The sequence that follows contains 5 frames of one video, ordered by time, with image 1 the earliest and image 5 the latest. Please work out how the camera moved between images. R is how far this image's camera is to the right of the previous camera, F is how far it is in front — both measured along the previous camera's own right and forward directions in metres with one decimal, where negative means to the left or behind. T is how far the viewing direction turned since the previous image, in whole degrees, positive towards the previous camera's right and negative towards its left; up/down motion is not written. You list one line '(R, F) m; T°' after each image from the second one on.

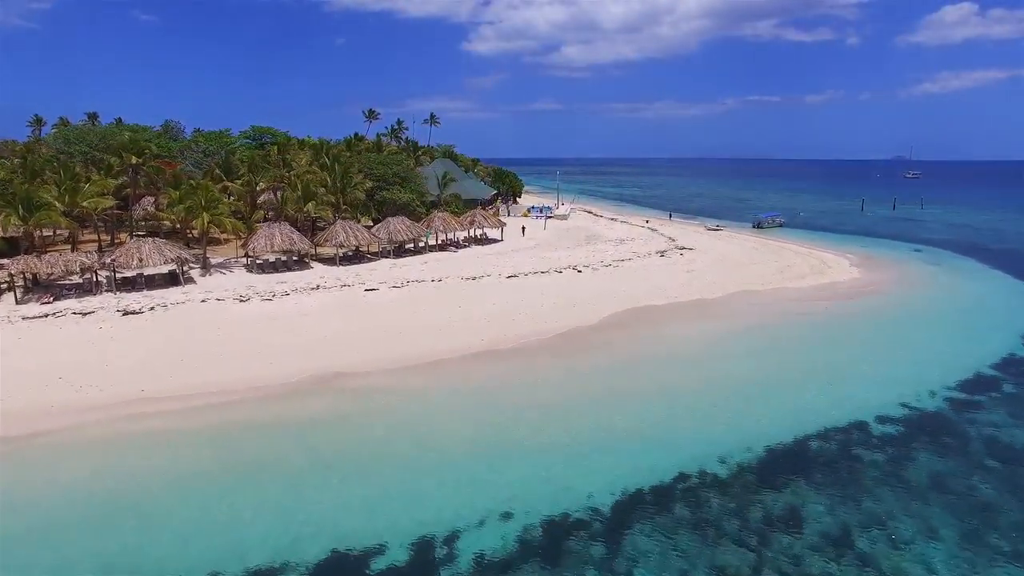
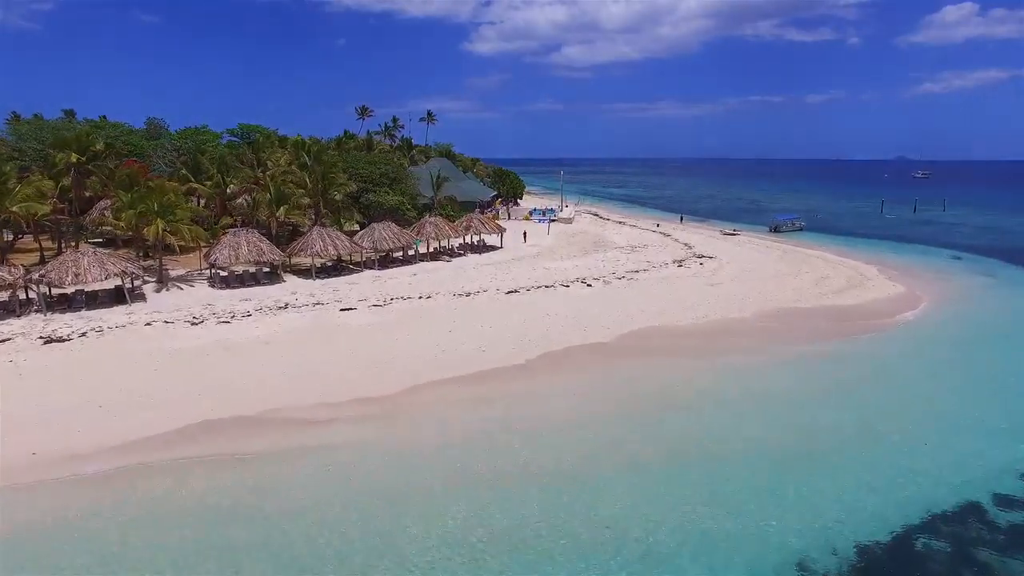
(0.0, +3.5) m; 0°
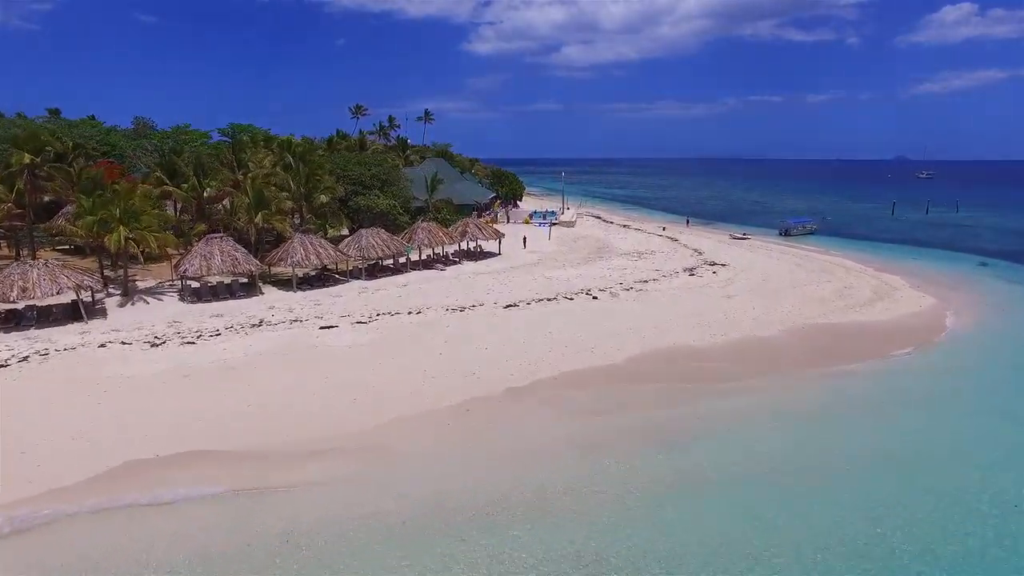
(0.0, +2.1) m; 0°
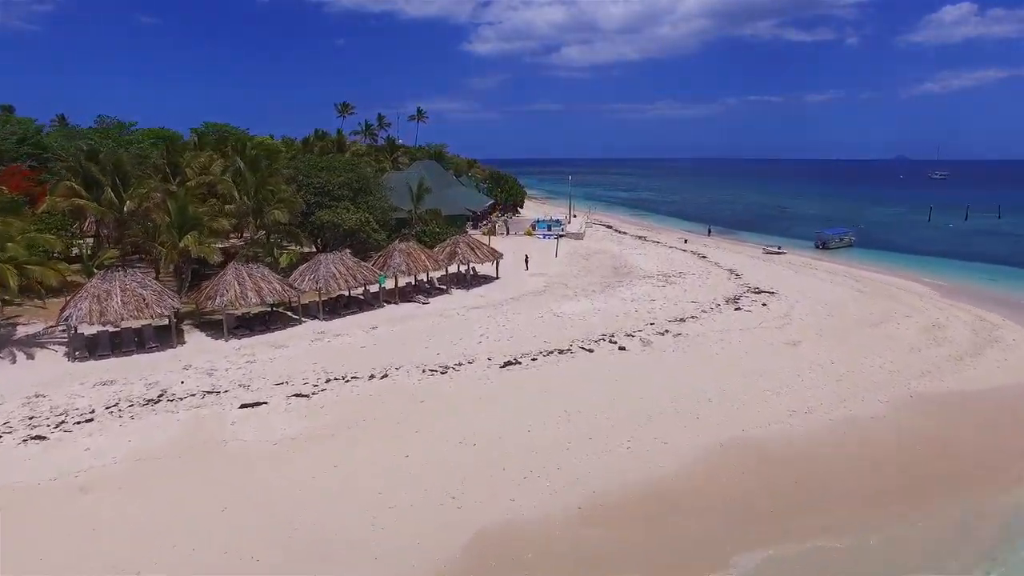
(0.0, +5.7) m; 0°
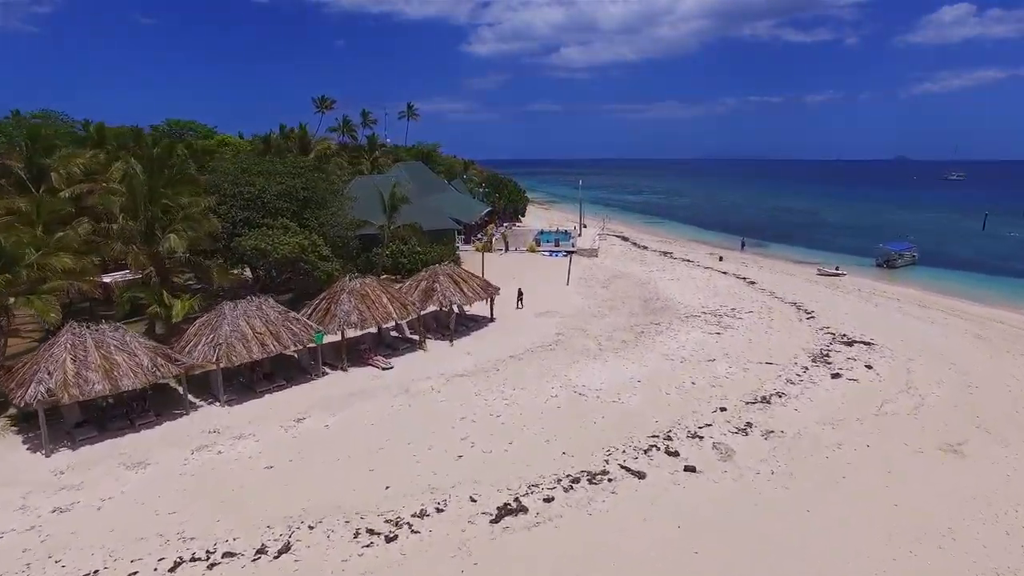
(0.0, +7.0) m; 0°
